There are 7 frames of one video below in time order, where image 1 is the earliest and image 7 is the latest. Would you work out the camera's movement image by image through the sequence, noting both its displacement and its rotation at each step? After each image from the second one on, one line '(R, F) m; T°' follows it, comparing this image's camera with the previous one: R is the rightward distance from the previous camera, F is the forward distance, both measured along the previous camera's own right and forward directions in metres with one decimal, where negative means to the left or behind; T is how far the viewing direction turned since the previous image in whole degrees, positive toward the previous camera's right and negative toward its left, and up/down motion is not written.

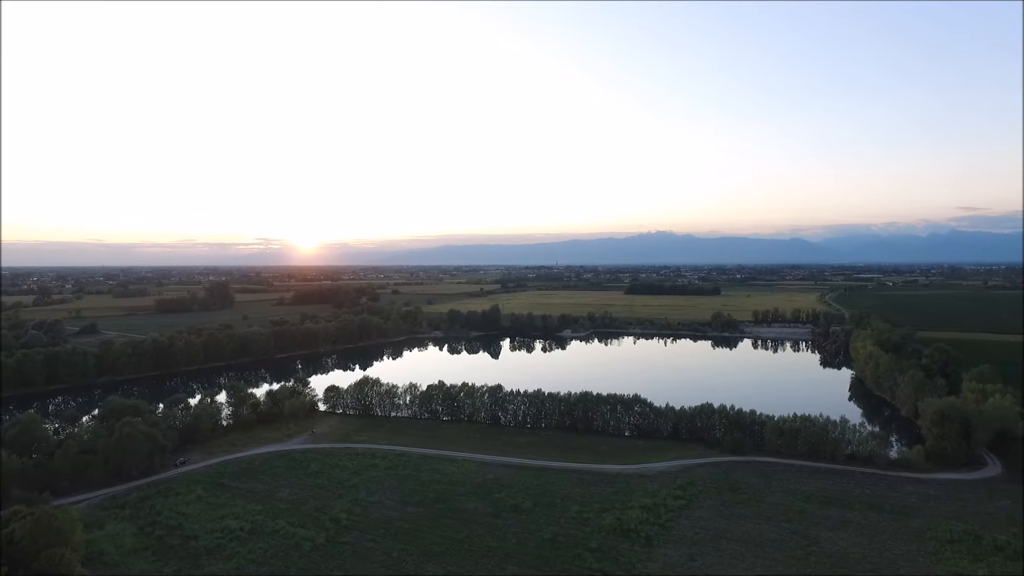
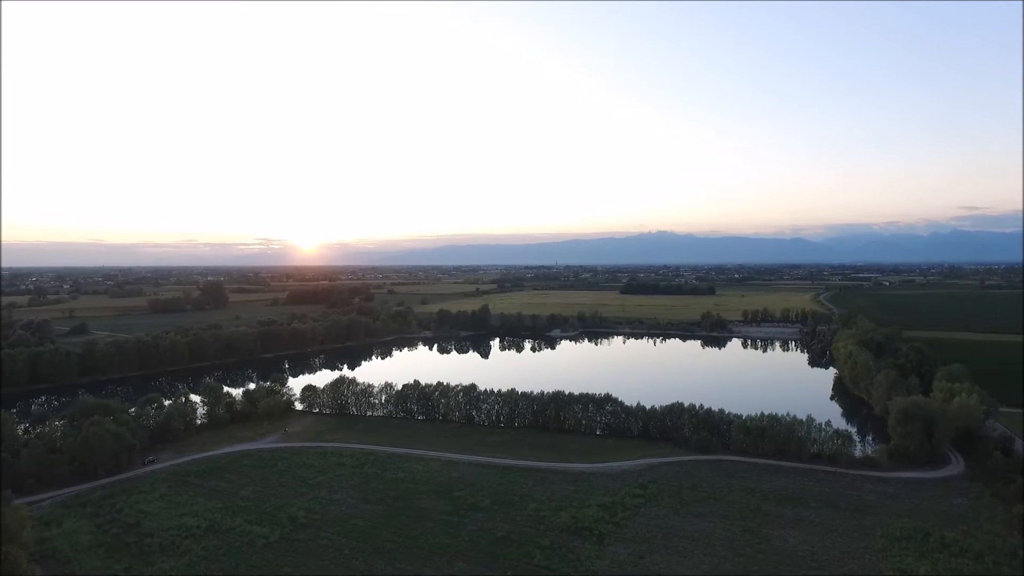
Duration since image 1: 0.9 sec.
(+1.6, -0.2) m; 0°
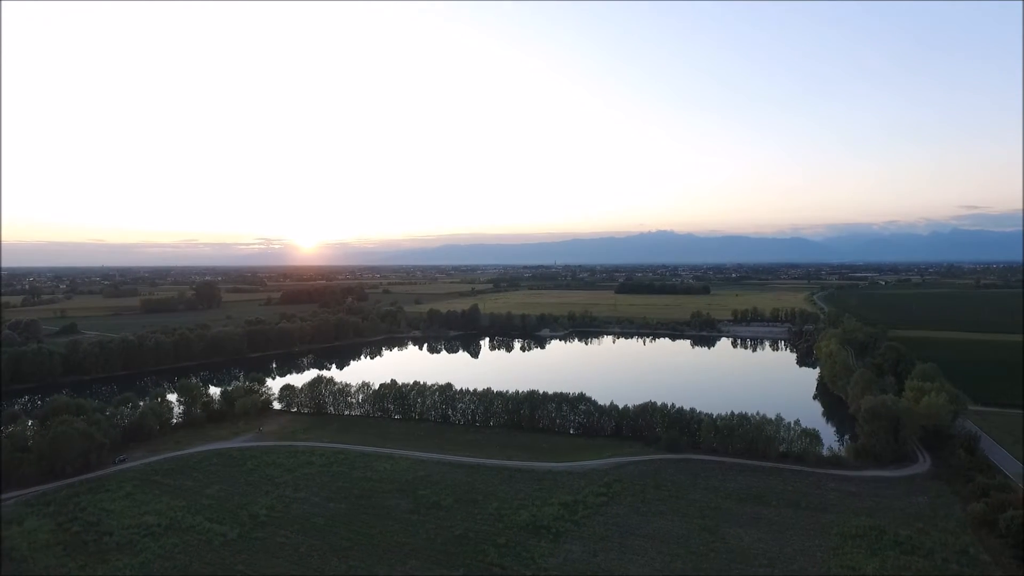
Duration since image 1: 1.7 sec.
(+1.4, -0.1) m; 0°
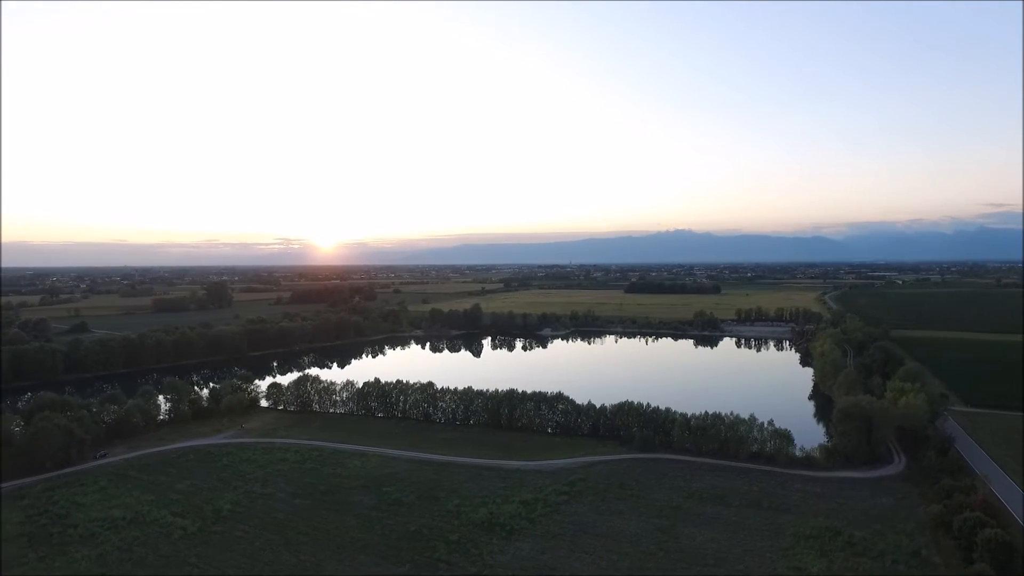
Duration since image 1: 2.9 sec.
(+2.1, -0.1) m; -1°
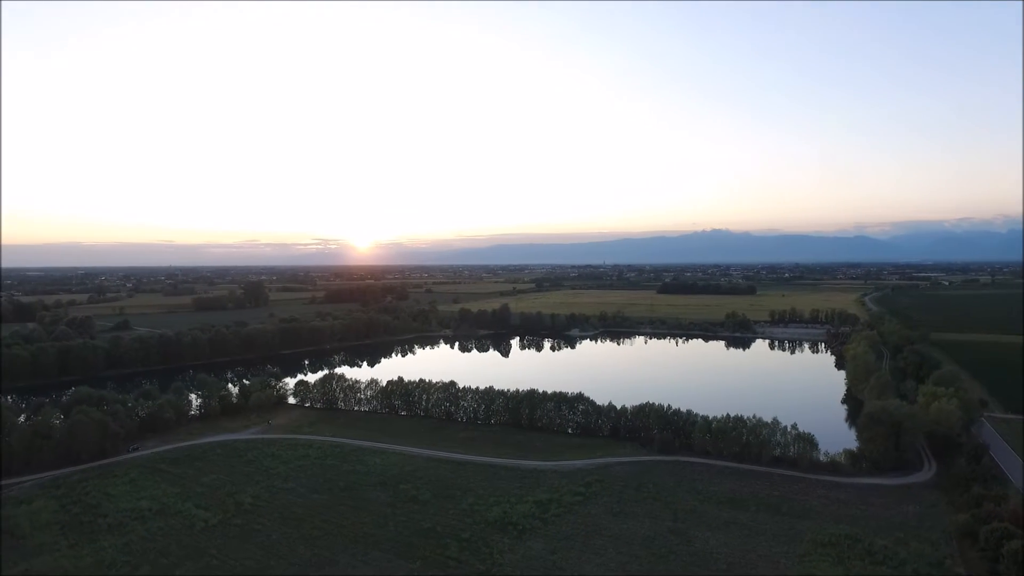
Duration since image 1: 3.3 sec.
(+0.7, 0.0) m; -3°
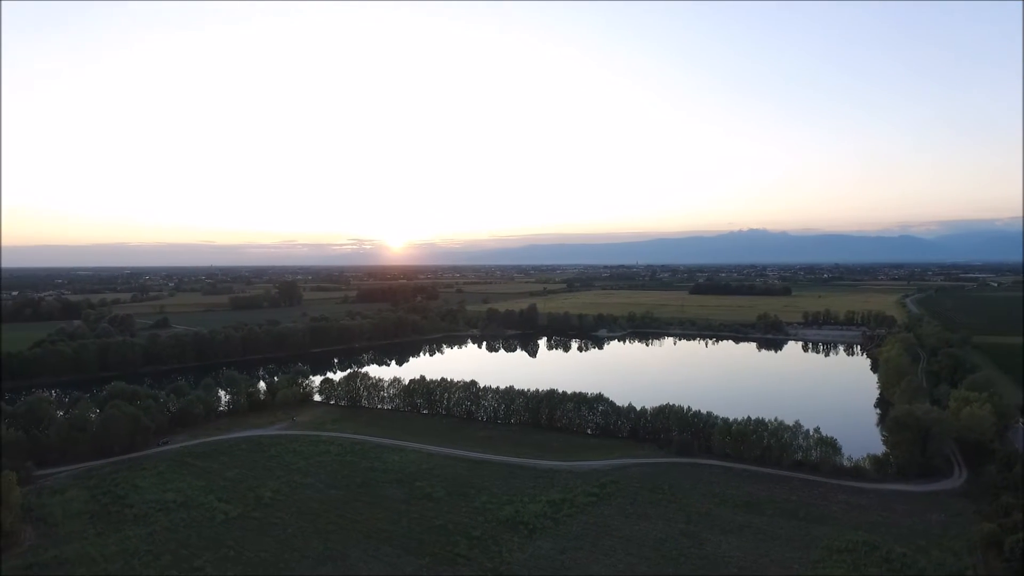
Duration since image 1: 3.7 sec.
(+0.7, -0.1) m; -3°
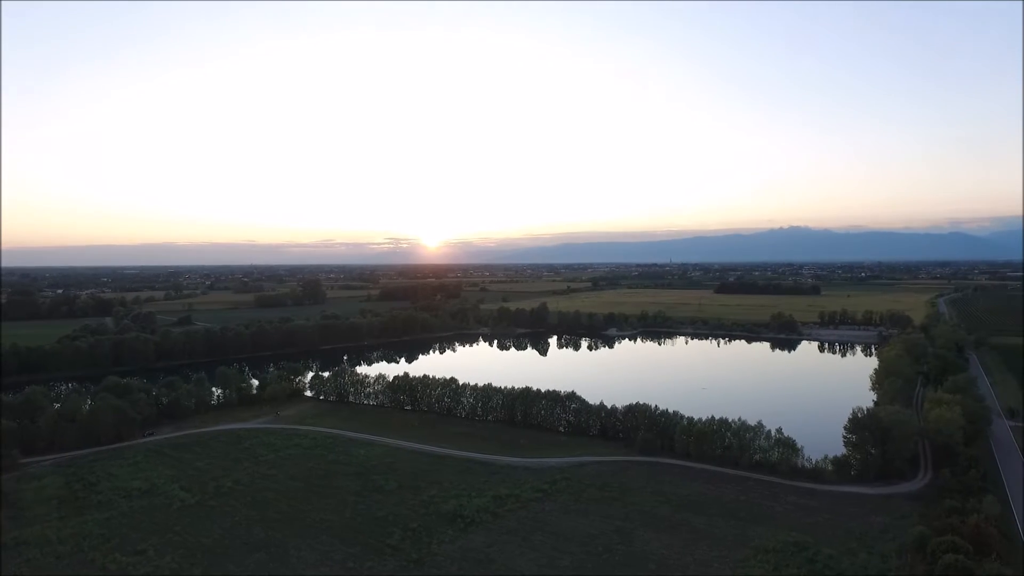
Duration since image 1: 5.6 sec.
(+3.4, -0.3) m; -3°
